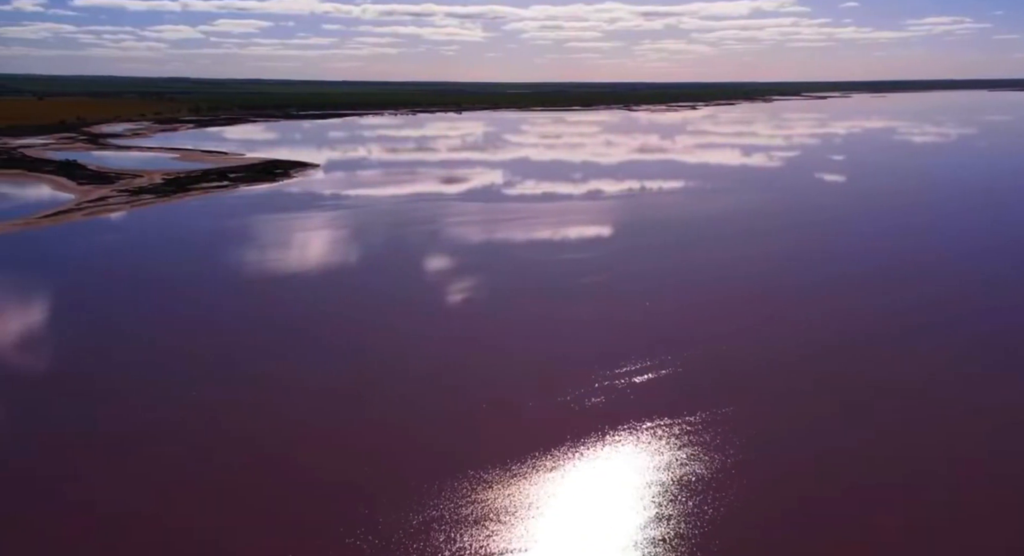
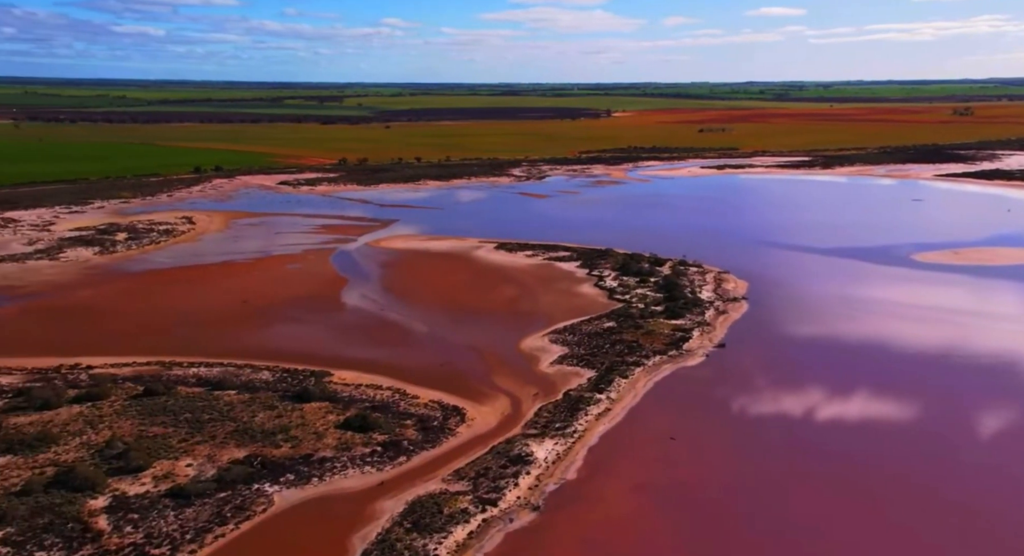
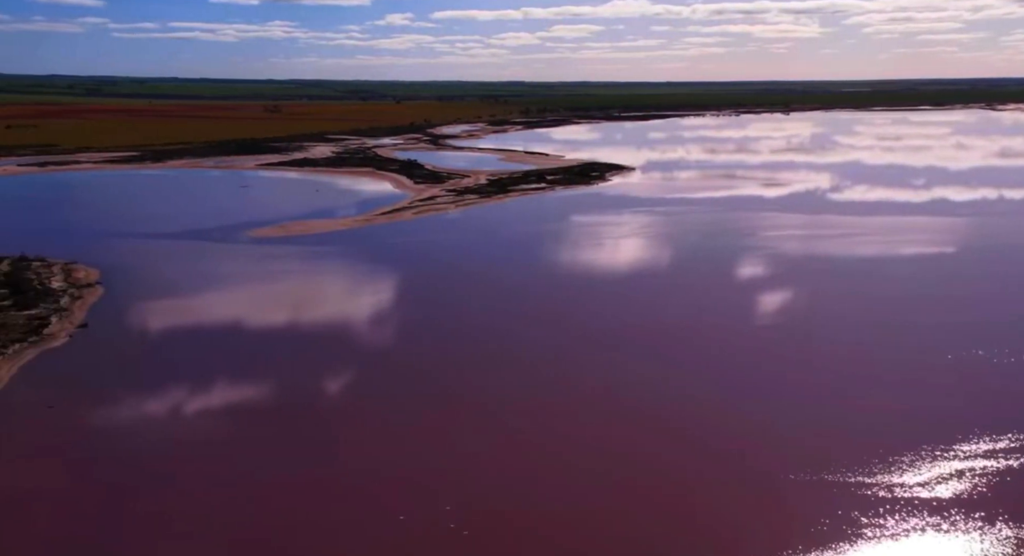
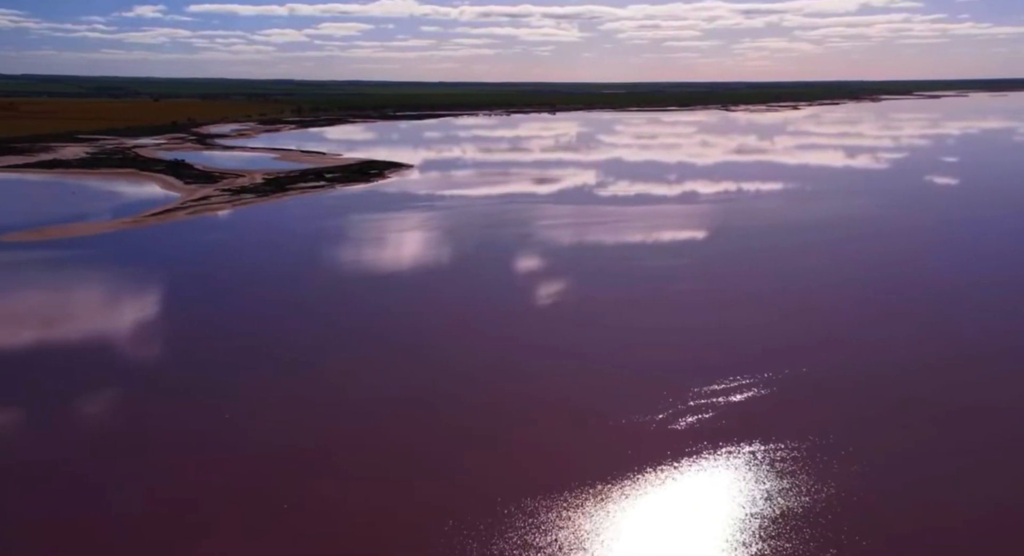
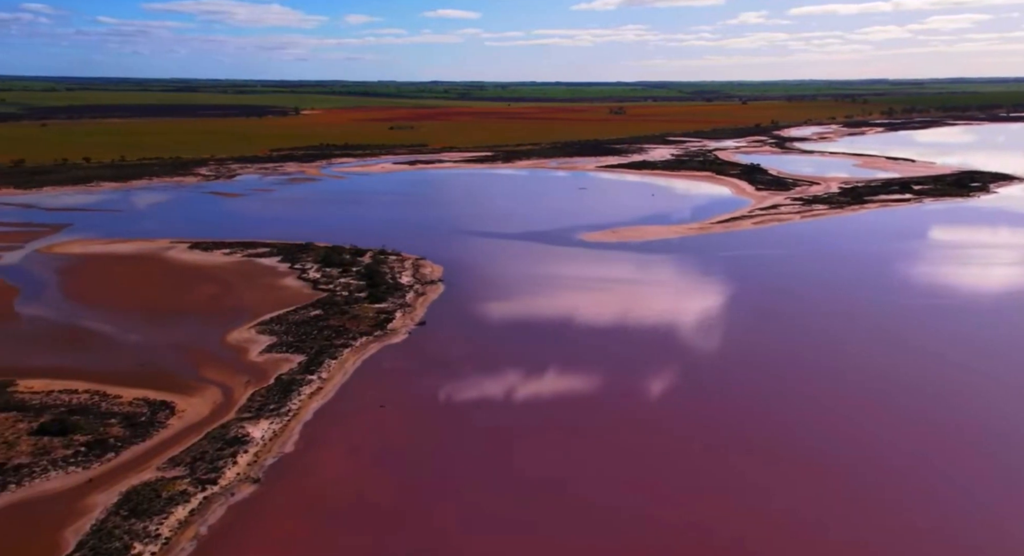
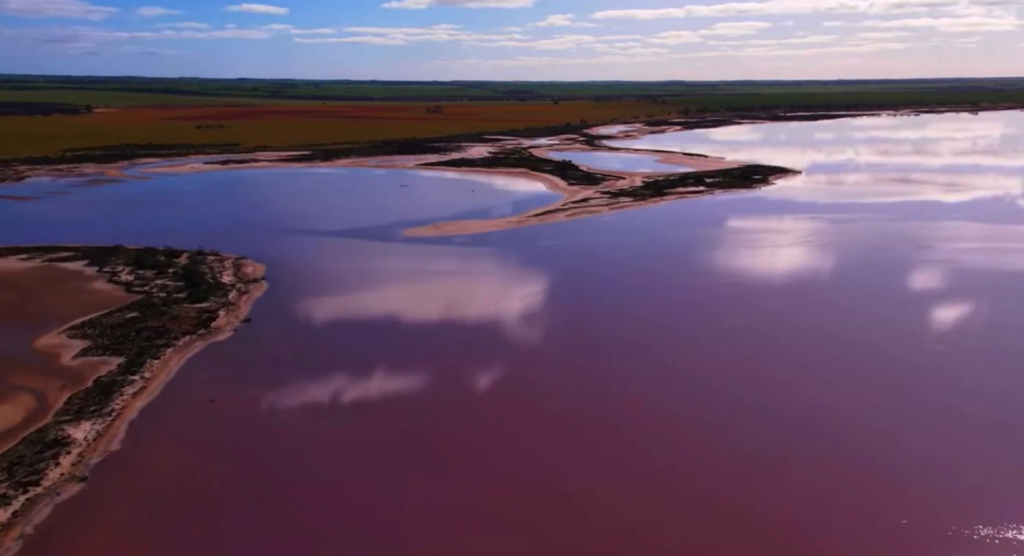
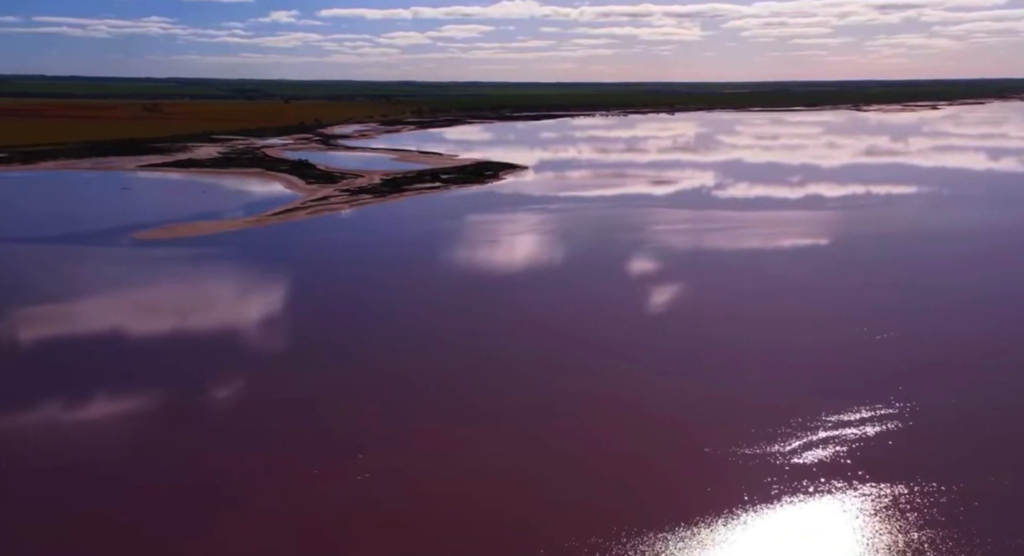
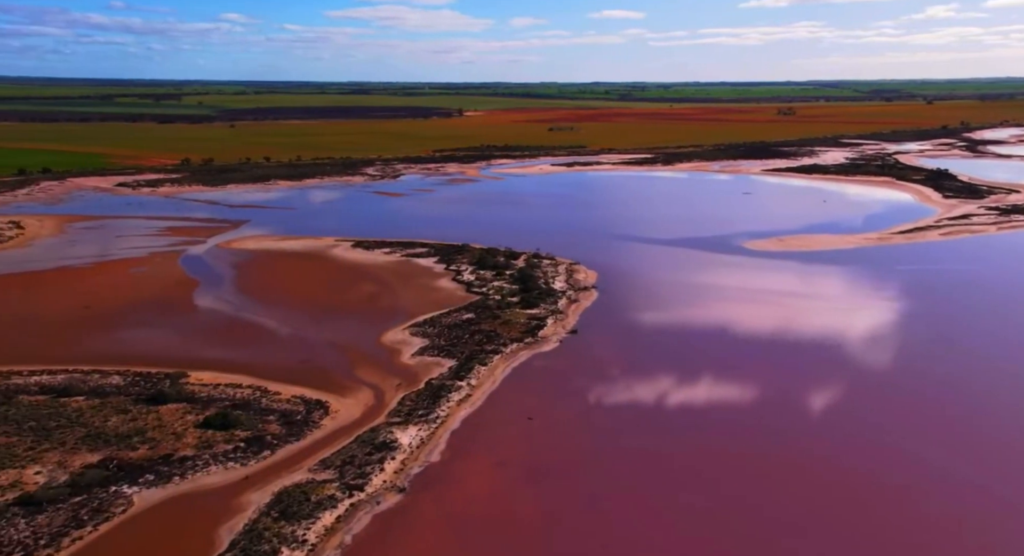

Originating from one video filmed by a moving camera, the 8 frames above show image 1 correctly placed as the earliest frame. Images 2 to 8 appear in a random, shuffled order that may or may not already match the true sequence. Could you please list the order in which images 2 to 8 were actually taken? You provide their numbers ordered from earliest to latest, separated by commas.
4, 7, 3, 6, 5, 8, 2
